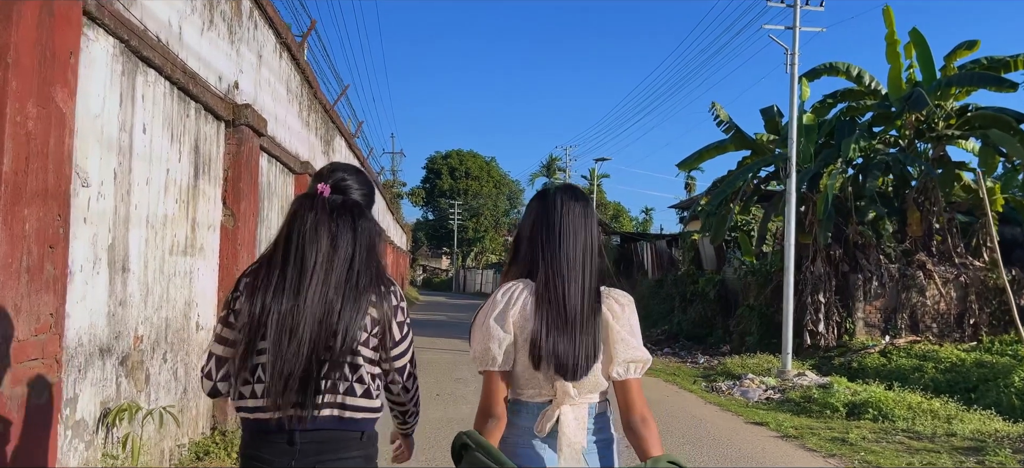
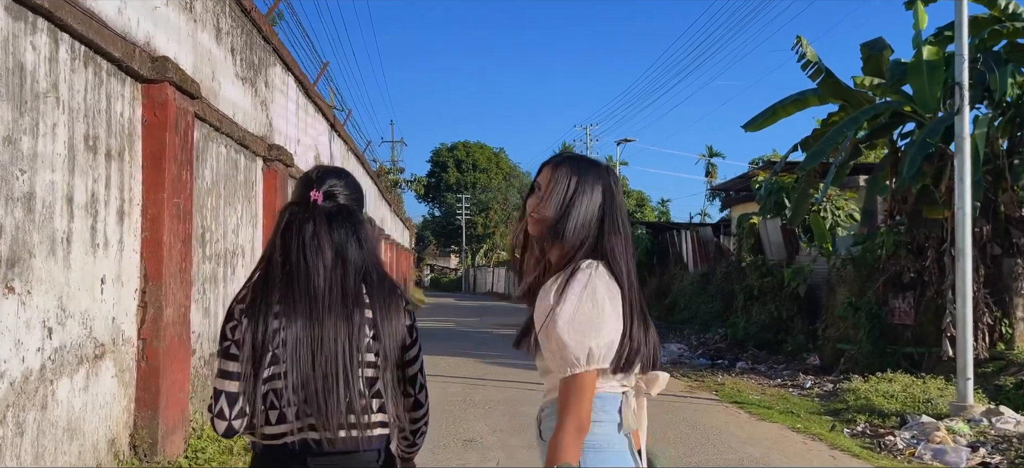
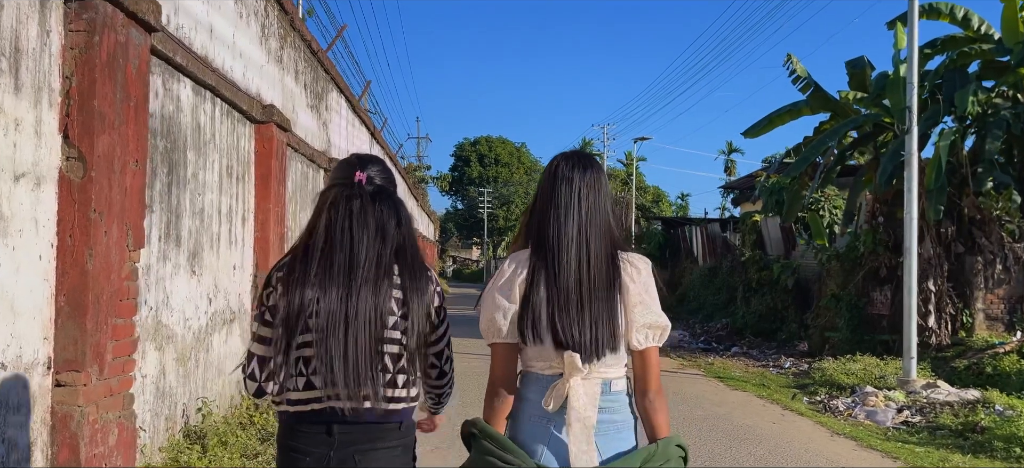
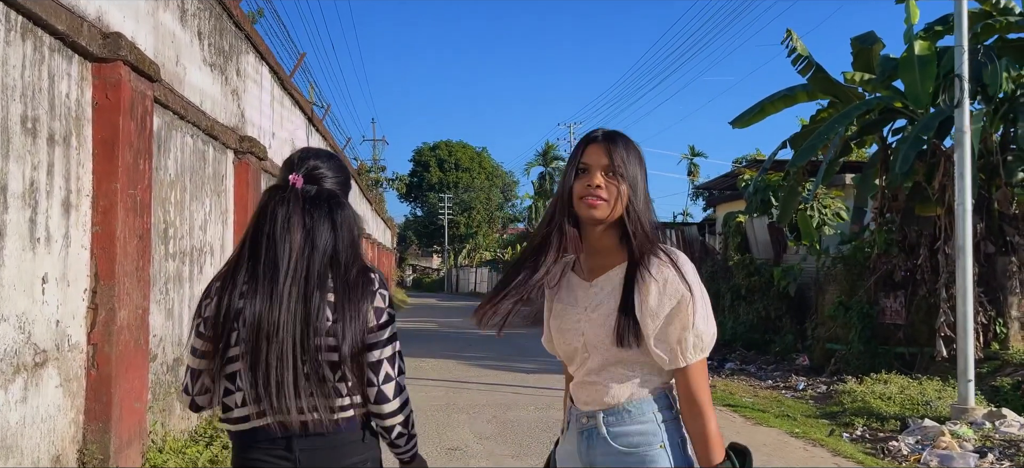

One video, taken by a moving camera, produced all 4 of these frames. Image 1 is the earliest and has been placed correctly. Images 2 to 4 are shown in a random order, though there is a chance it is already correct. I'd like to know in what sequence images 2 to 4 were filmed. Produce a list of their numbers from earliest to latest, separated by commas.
3, 2, 4
